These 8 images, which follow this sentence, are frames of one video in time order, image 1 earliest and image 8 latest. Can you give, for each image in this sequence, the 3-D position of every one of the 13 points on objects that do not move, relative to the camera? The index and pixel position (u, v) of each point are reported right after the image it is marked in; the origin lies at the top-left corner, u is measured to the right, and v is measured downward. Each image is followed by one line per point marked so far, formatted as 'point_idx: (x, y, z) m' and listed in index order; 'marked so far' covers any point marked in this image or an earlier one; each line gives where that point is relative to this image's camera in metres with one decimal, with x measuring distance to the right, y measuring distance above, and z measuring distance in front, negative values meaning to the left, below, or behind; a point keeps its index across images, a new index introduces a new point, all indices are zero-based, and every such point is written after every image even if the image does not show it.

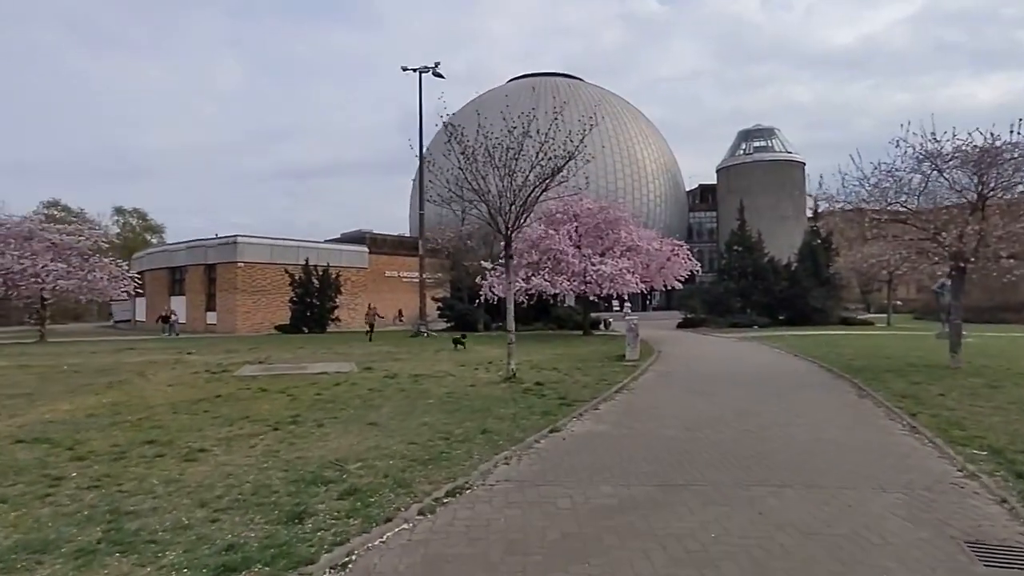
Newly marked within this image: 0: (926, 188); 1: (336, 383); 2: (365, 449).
0: (+8.6, +2.1, +15.8) m
1: (-2.7, -1.4, +11.4) m
2: (-1.2, -1.3, +6.3) m
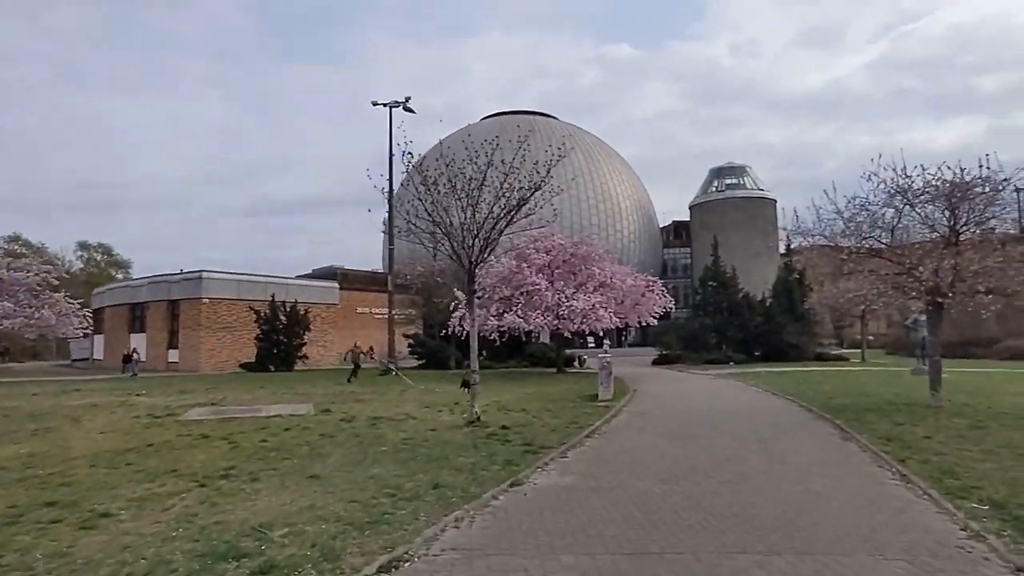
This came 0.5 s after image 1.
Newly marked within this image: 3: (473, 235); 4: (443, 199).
0: (+7.9, +1.3, +15.5) m
1: (-3.2, -2.0, +10.6) m
2: (-1.6, -1.6, +5.5) m
3: (-0.6, +0.8, +11.8) m
4: (-1.2, +1.5, +12.7) m
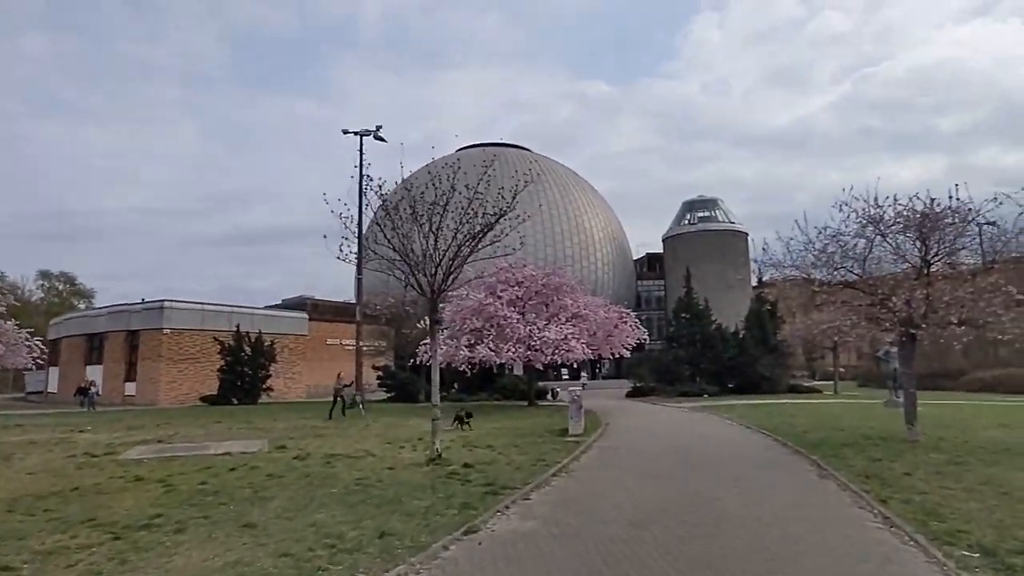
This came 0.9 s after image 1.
0: (+7.3, +0.7, +15.3) m
1: (-3.7, -2.4, +9.9) m
2: (-1.9, -1.8, +4.9) m
3: (-1.1, +0.4, +11.3) m
4: (-1.7, +1.0, +12.2) m
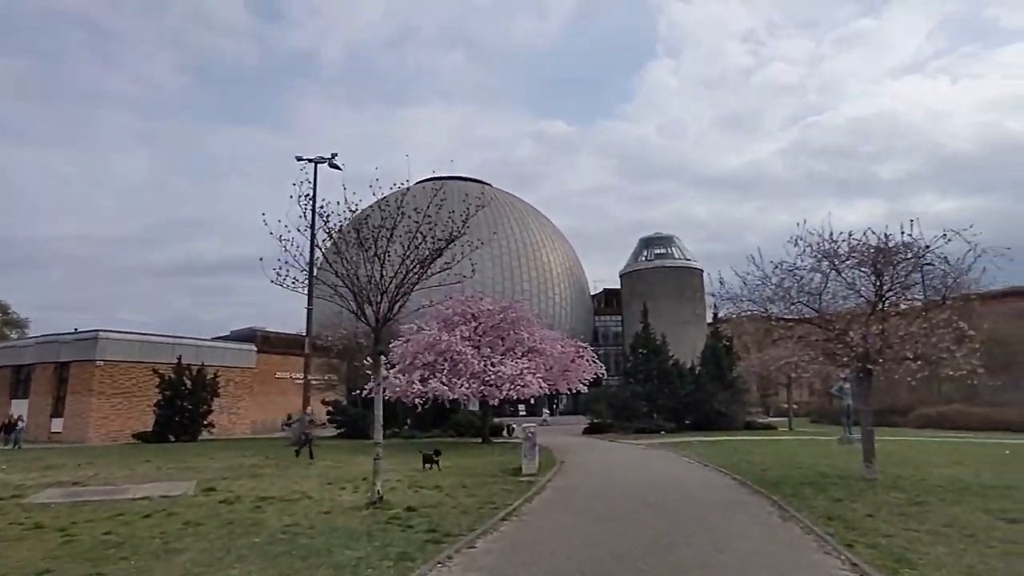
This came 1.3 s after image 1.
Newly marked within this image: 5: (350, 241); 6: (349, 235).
0: (+6.3, 0.0, +15.2) m
1: (-4.3, -2.7, +9.0) m
2: (-2.3, -1.9, +4.2) m
3: (-1.8, 0.0, +10.7) m
4: (-2.5, +0.5, +11.6) m
5: (-2.5, +0.7, +11.5) m
6: (-2.5, +0.8, +11.6) m
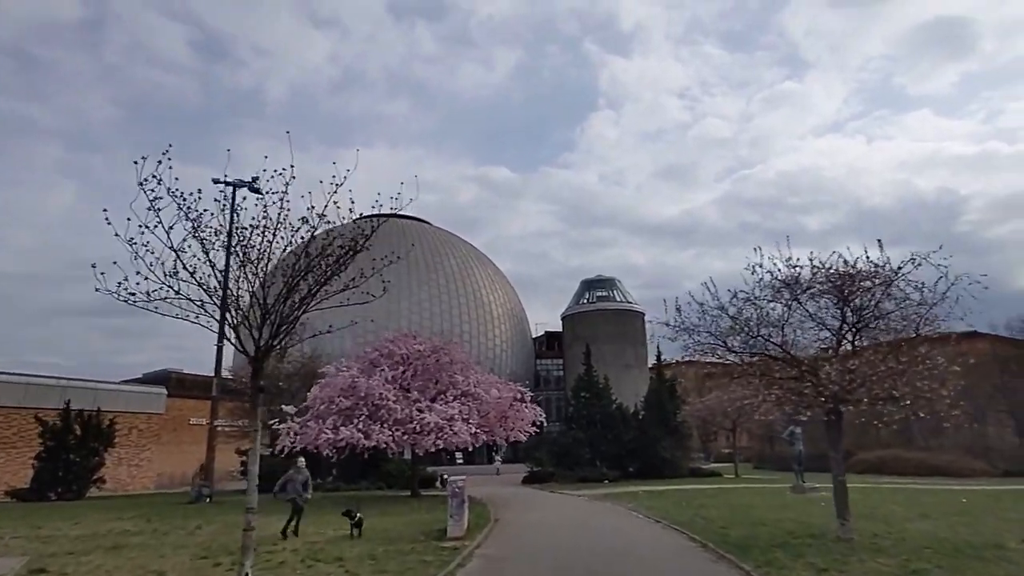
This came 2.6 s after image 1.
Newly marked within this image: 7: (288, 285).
0: (+5.0, -0.6, +13.6) m
1: (-5.1, -2.8, +6.5) m
2: (-2.7, -1.8, +1.8) m
3: (-2.8, -0.3, +8.5) m
4: (-3.5, +0.2, +9.3) m
5: (-3.5, +0.4, +9.3) m
6: (-3.5, +0.5, +9.4) m
7: (-2.6, 0.0, +8.7) m
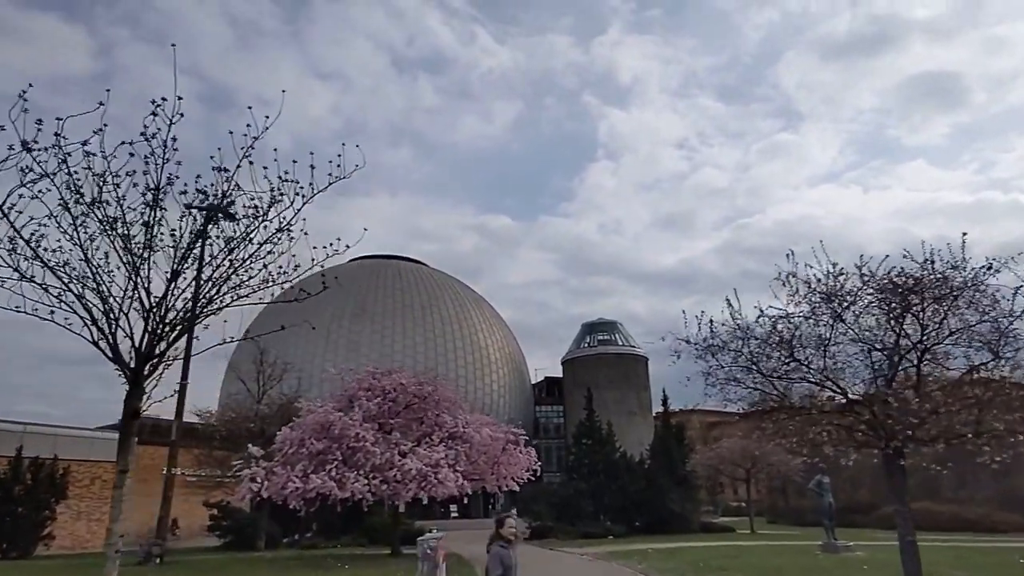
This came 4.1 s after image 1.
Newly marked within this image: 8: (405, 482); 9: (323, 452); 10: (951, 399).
0: (+4.8, -0.9, +11.3) m
1: (-5.4, -2.6, +4.0) m
2: (-3.0, -1.3, -0.5) m
3: (-3.0, -0.2, +6.2) m
4: (-3.7, +0.2, +7.1) m
5: (-3.7, +0.4, +7.1) m
6: (-3.8, +0.5, +7.2) m
7: (-2.8, +0.1, +6.4) m
8: (-2.6, -4.8, +18.6) m
9: (-4.8, -4.2, +19.1) m
10: (+5.9, -1.5, +10.3) m
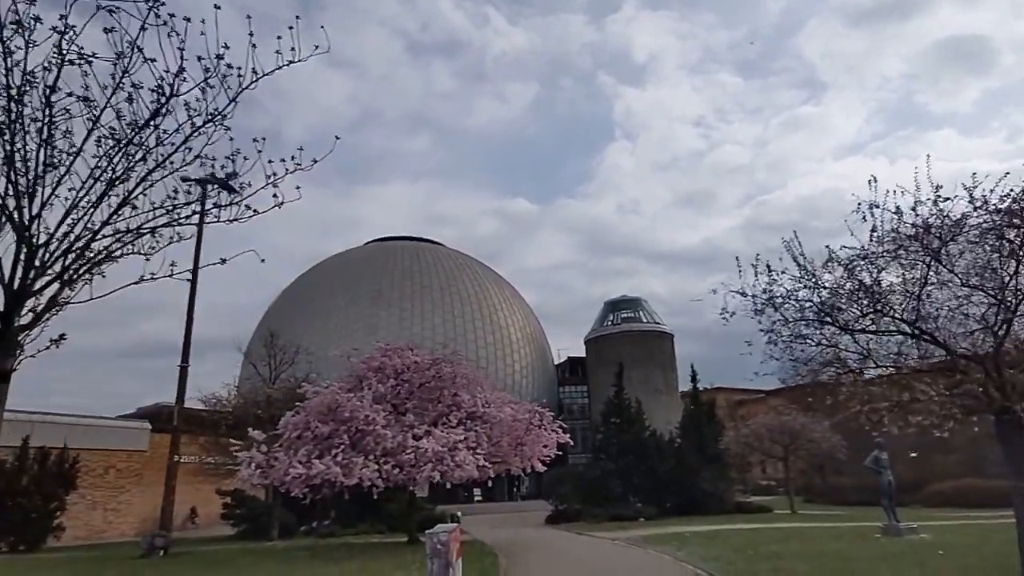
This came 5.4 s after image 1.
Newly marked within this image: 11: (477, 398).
0: (+5.1, -0.1, +9.5) m
1: (-5.2, -2.2, +2.6) m
2: (-3.0, -1.0, -2.0) m
3: (-2.9, +0.3, +4.6) m
4: (-3.6, +0.7, +5.6) m
5: (-3.5, +0.9, +5.5) m
6: (-3.6, +1.0, +5.7) m
7: (-2.7, +0.5, +4.9) m
8: (-2.1, -4.0, +17.1) m
9: (-4.2, -3.4, +17.7) m
10: (+6.1, -0.8, +8.6) m
11: (-0.9, -2.8, +19.1) m
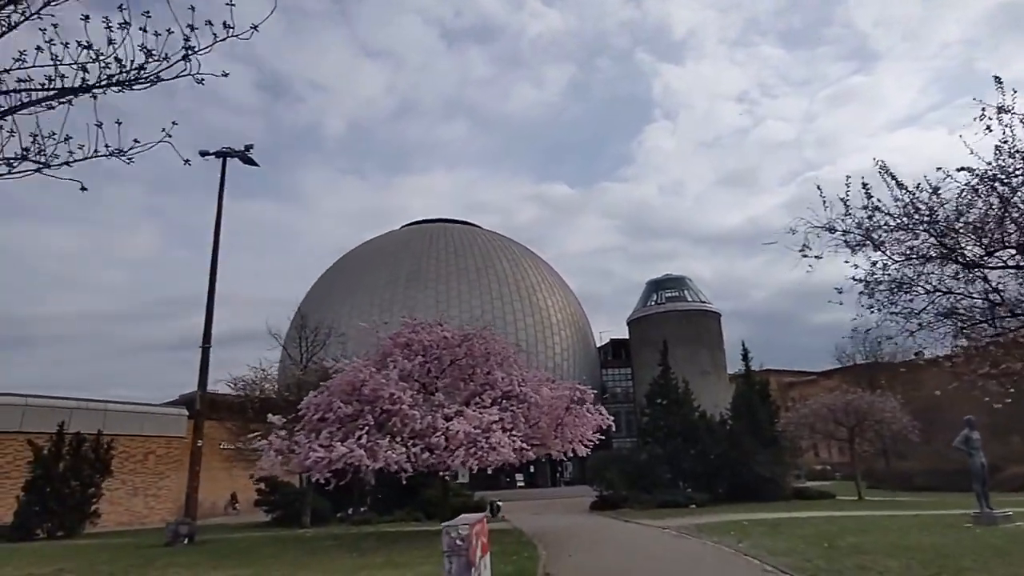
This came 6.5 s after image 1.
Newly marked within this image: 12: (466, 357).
0: (+5.4, +0.6, +7.7) m
1: (-5.2, -1.9, +1.4) m
2: (-3.2, -0.6, -3.4) m
3: (-2.8, +0.7, +3.3) m
4: (-3.4, +1.2, +4.2) m
5: (-3.4, +1.4, +4.2) m
6: (-3.5, +1.4, +4.3) m
7: (-2.6, +1.0, +3.5) m
8: (-1.2, -3.3, +15.7) m
9: (-3.3, -2.8, +16.4) m
10: (+6.4, -0.1, +6.7) m
11: (0.0, -2.1, +17.6) m
12: (-1.0, -1.6, +17.4) m
